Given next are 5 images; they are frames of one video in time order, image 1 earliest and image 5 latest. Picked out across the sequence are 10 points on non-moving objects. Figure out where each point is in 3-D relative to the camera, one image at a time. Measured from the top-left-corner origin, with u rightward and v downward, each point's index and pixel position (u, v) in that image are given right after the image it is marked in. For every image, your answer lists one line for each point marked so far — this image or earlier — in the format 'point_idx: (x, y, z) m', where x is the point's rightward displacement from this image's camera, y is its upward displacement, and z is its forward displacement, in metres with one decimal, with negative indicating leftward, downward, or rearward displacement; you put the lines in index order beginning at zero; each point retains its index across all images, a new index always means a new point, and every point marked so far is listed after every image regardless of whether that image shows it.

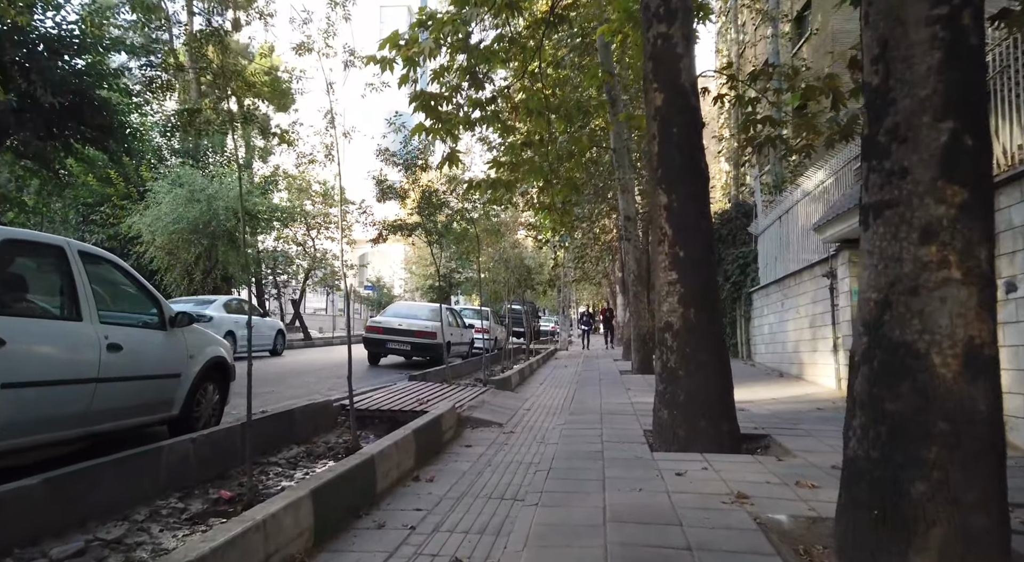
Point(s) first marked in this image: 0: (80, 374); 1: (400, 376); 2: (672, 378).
0: (-2.8, -0.6, +4.1) m
1: (-2.1, -1.8, +12.3) m
2: (+1.6, -0.9, +6.2) m
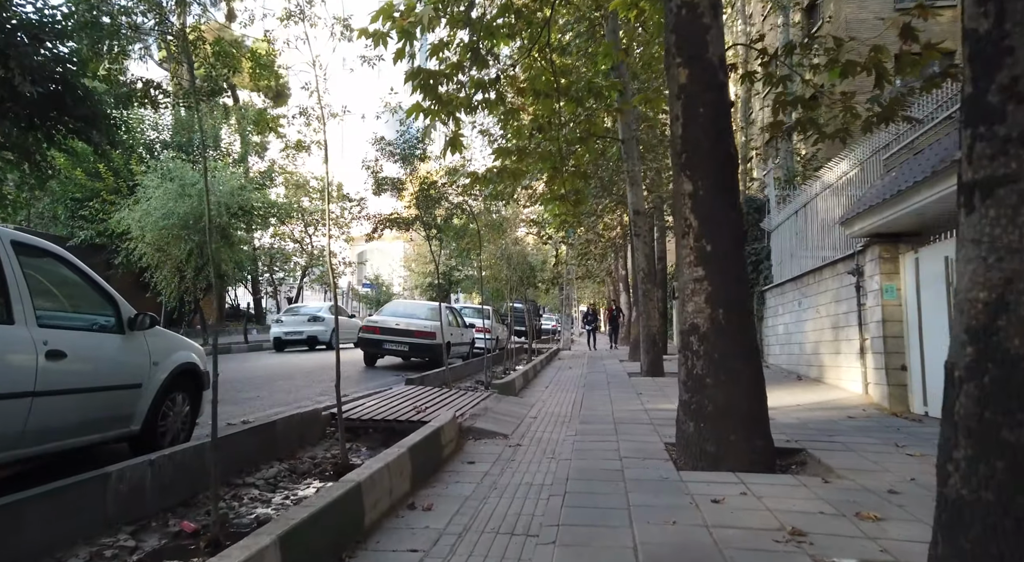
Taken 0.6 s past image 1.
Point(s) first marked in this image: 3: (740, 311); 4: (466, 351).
0: (-2.7, -0.6, +3.4) m
1: (-2.1, -1.8, +11.6) m
2: (+1.6, -0.9, +5.6) m
3: (+2.0, -0.3, +5.6) m
4: (-1.2, -1.8, +16.4) m
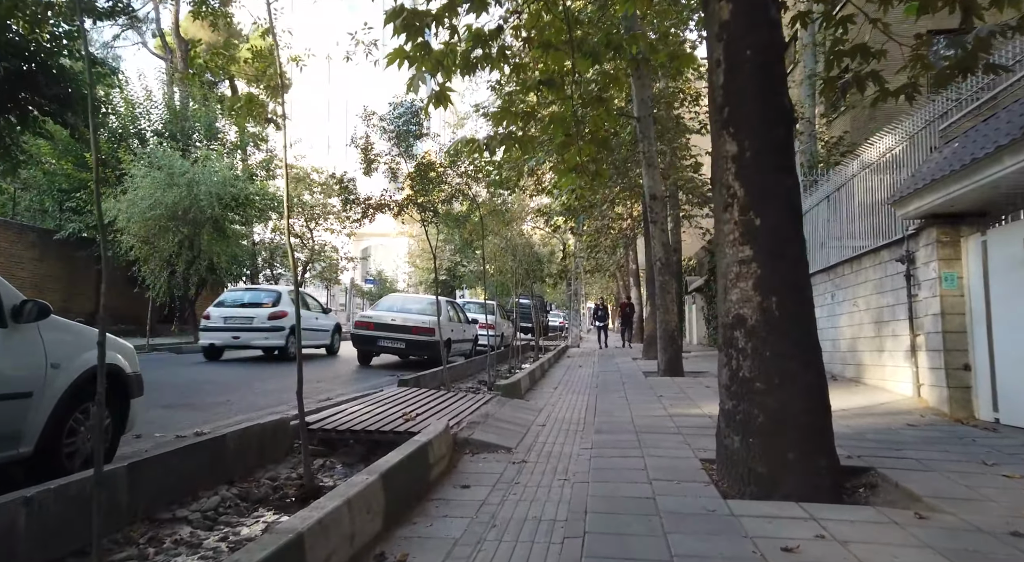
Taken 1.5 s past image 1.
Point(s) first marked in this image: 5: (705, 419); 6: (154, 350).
0: (-2.7, -0.5, +2.4) m
1: (-2.0, -1.6, +10.6) m
2: (+1.7, -0.8, +4.5) m
3: (+2.0, -0.1, +4.5) m
4: (-1.1, -1.6, +15.4) m
5: (+2.1, -1.5, +7.0) m
6: (-9.6, -1.8, +17.1) m
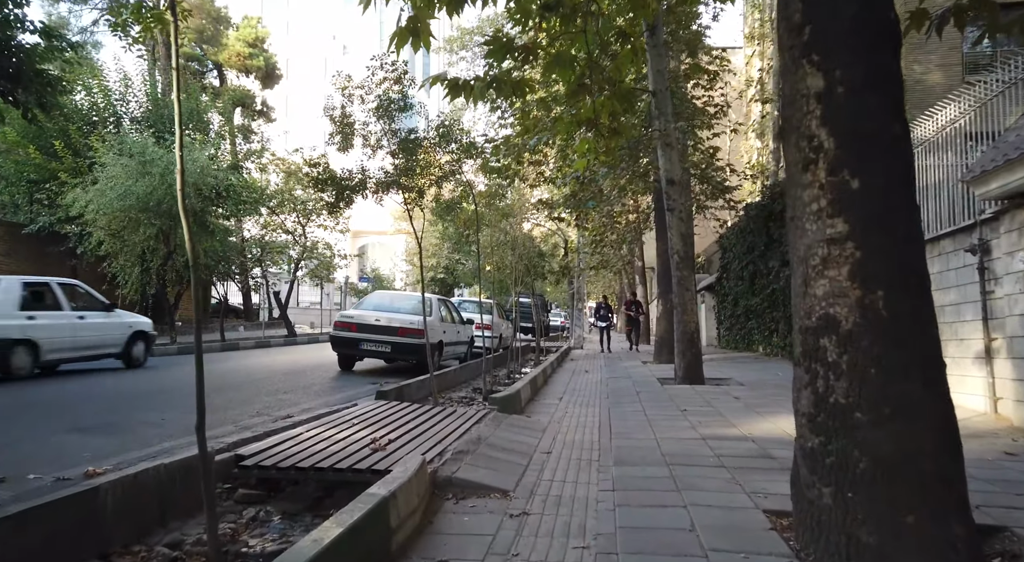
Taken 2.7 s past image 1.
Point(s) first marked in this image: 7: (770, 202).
0: (-2.7, -0.4, +1.1) m
1: (-2.0, -1.5, +9.2) m
2: (+1.6, -0.7, +3.2) m
3: (+2.0, -0.1, +3.2) m
4: (-1.1, -1.6, +14.1) m
5: (+2.1, -1.4, +5.6) m
6: (-9.6, -1.7, +15.7) m
7: (+6.3, +1.9, +15.5) m
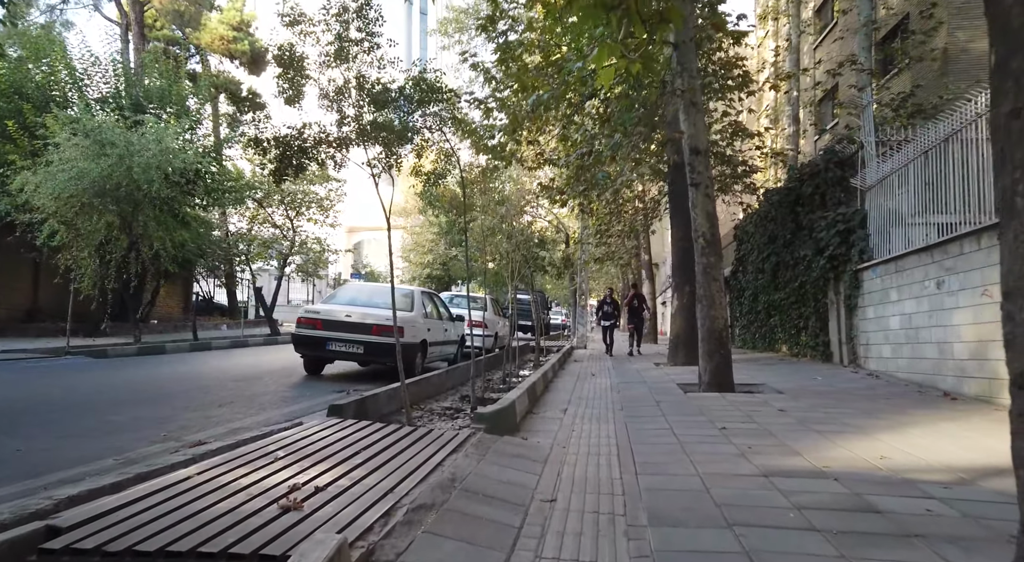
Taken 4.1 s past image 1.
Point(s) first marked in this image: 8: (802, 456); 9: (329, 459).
0: (-2.8, -0.2, -0.6) m
1: (-2.1, -1.4, +7.6) m
2: (+1.6, -0.6, +1.5) m
3: (+1.9, +0.1, +1.5) m
4: (-1.2, -1.4, +12.4) m
5: (+2.0, -1.3, +4.0) m
6: (-9.7, -1.6, +14.1) m
7: (+6.2, +2.1, +13.8) m
8: (+2.2, -1.3, +5.0) m
9: (-1.2, -1.2, +4.3) m
